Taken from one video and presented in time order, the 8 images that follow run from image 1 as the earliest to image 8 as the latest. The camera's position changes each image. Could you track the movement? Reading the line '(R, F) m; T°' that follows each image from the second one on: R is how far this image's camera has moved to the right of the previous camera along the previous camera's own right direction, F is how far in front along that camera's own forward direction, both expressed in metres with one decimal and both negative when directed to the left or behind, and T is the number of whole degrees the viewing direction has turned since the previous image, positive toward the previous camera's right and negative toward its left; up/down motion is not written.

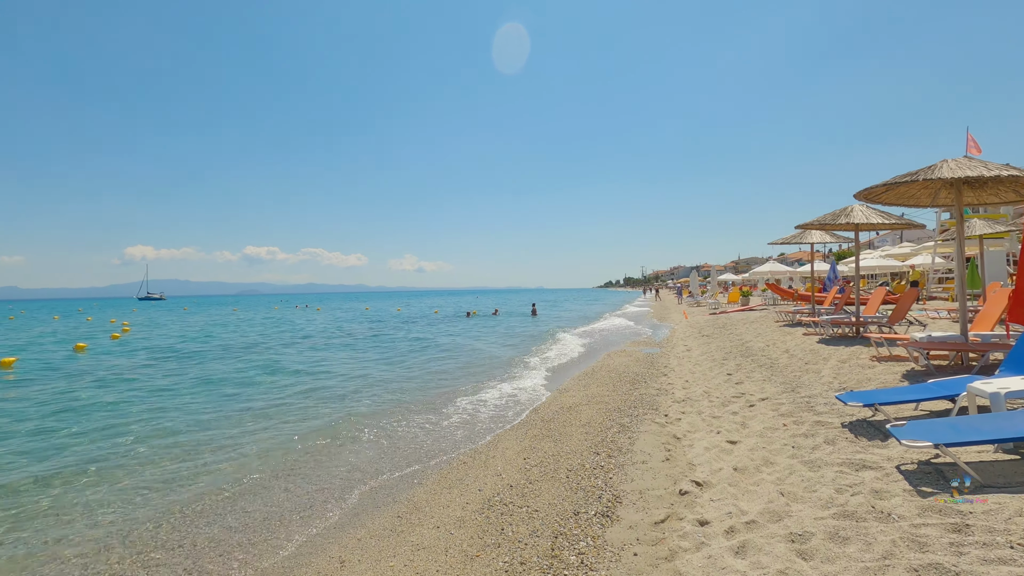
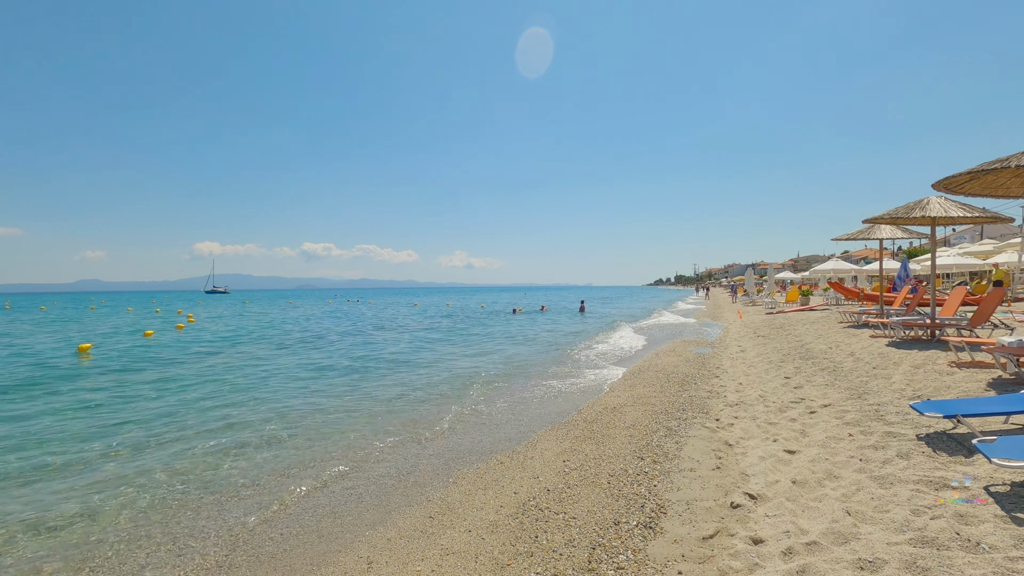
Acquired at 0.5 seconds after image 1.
(+0.1, +0.2) m; -5°
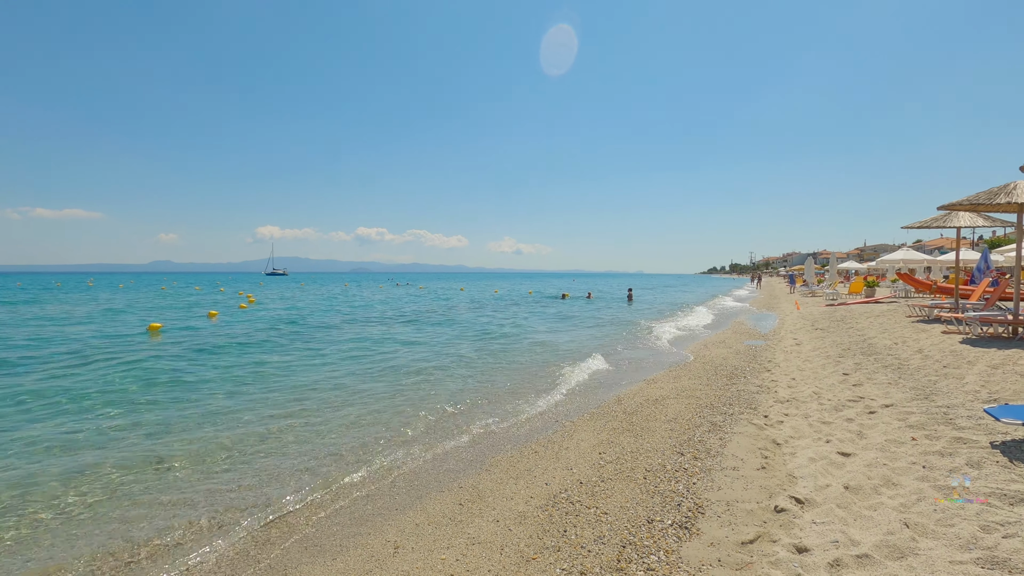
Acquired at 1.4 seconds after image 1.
(+0.1, +0.1) m; -5°
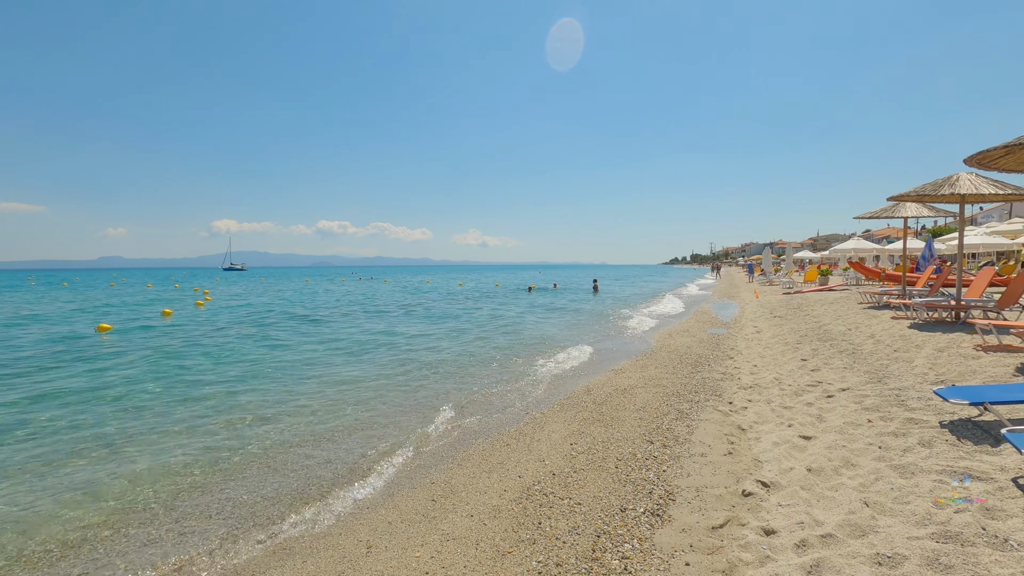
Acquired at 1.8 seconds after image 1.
(0.0, 0.0) m; +4°
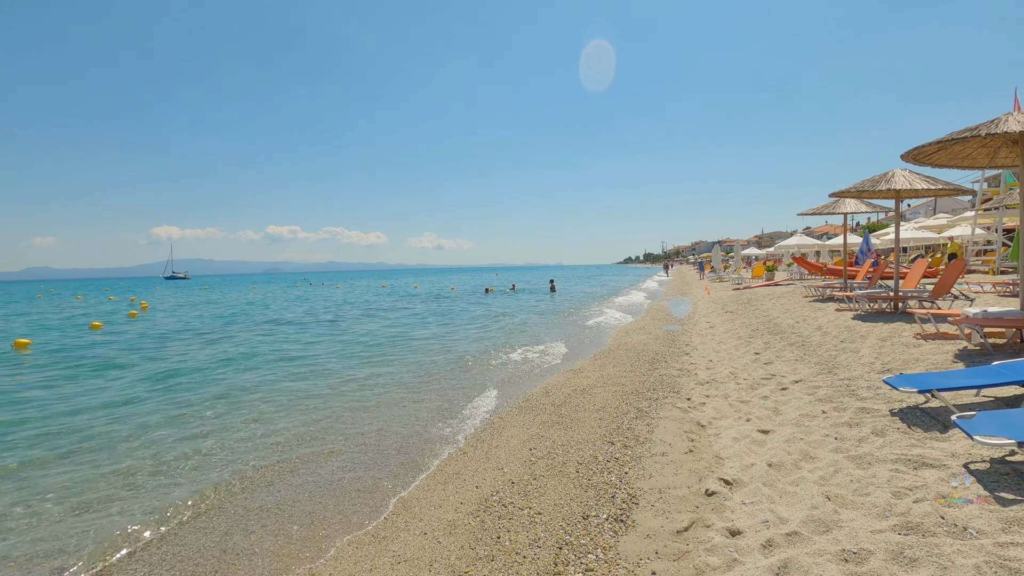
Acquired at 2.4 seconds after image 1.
(0.0, +0.2) m; +5°
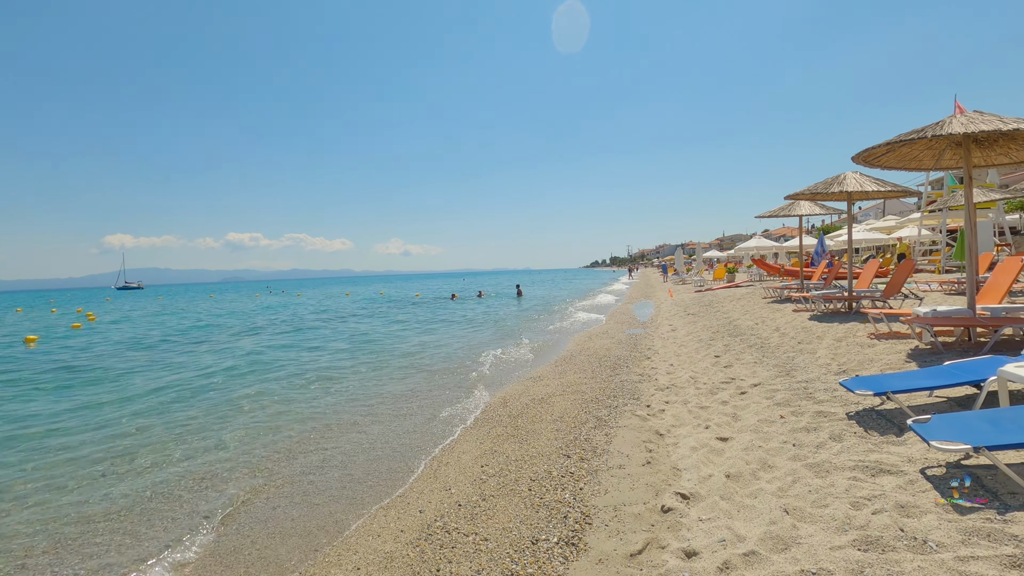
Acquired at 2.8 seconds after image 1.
(+0.2, +0.2) m; +3°
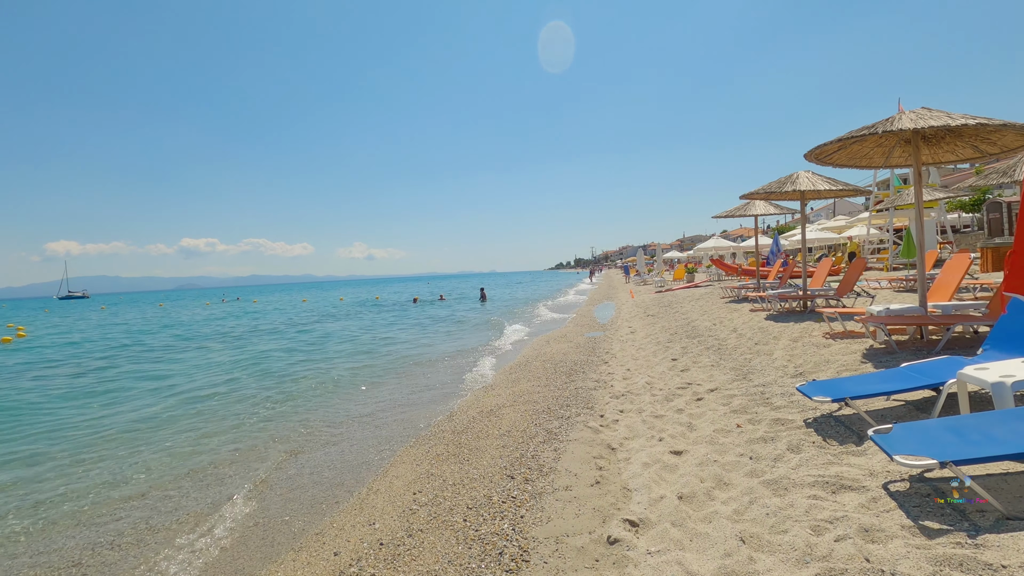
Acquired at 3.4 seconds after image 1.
(+0.2, +0.4) m; +4°
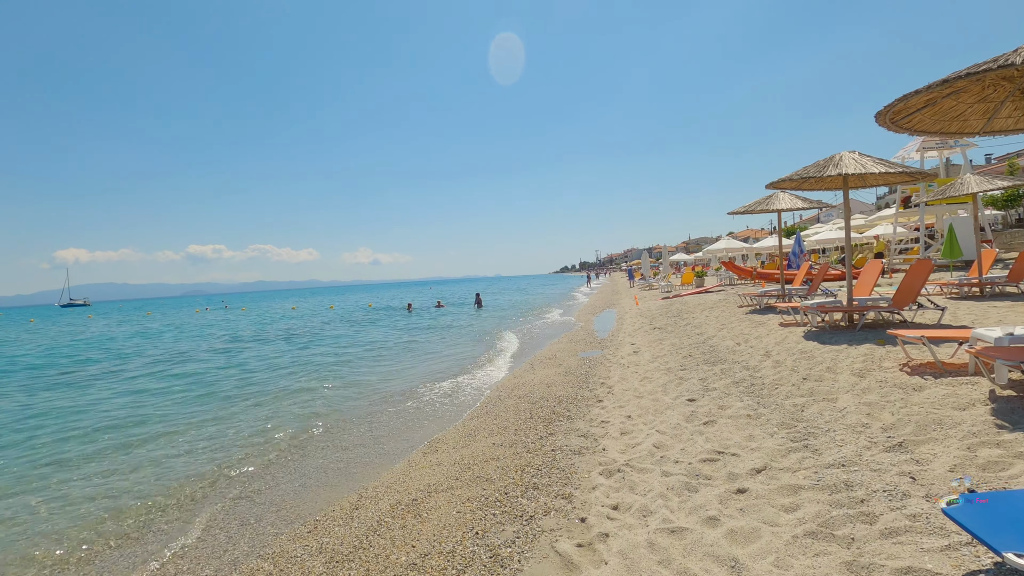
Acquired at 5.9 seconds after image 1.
(+0.5, +2.1) m; -1°
